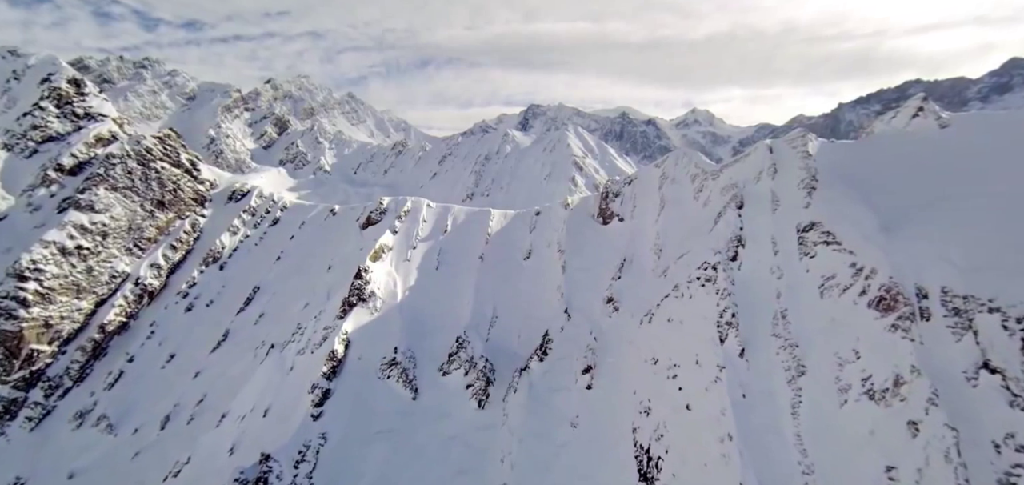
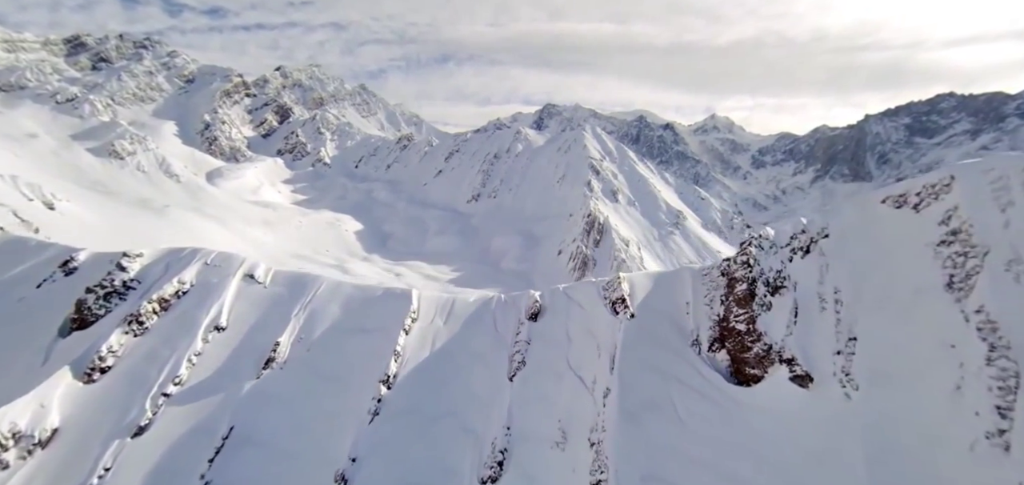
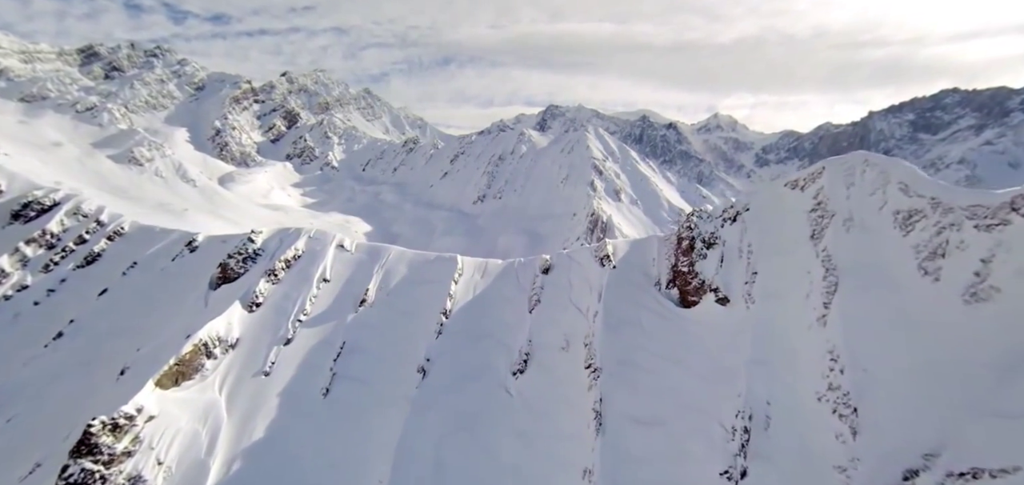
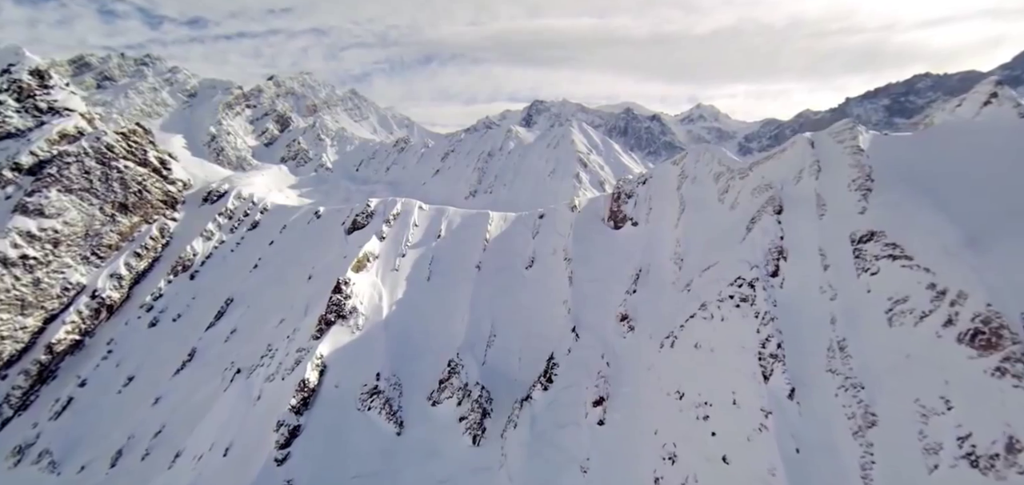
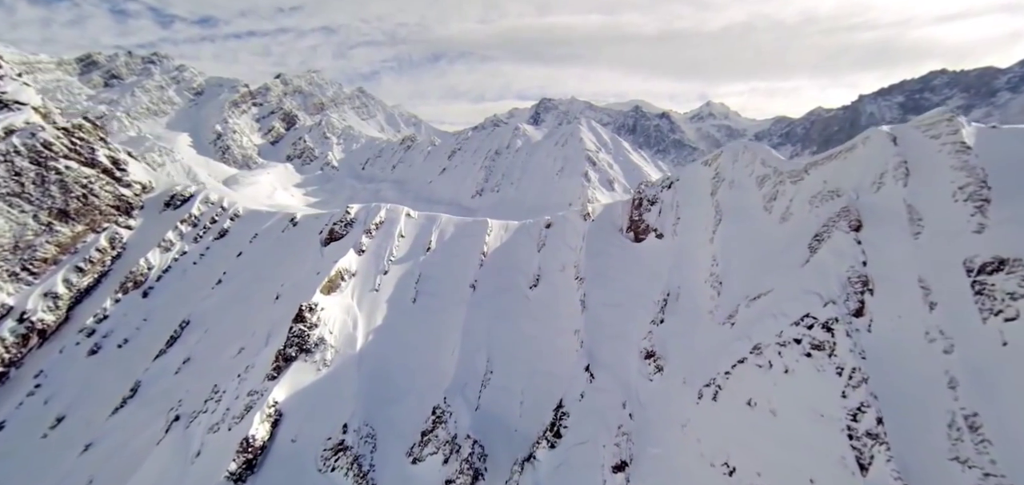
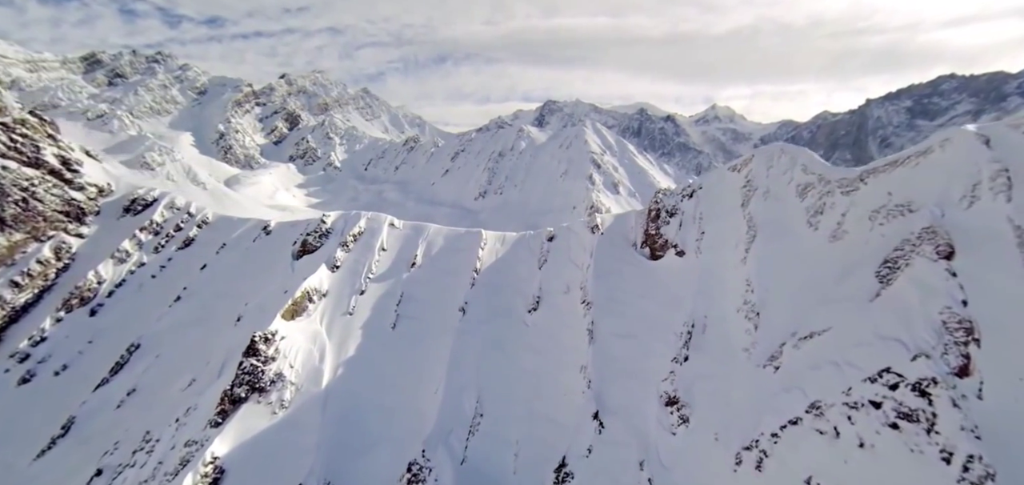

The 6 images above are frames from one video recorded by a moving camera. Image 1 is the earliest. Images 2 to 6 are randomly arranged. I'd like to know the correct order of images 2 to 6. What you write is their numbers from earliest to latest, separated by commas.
4, 5, 6, 3, 2
